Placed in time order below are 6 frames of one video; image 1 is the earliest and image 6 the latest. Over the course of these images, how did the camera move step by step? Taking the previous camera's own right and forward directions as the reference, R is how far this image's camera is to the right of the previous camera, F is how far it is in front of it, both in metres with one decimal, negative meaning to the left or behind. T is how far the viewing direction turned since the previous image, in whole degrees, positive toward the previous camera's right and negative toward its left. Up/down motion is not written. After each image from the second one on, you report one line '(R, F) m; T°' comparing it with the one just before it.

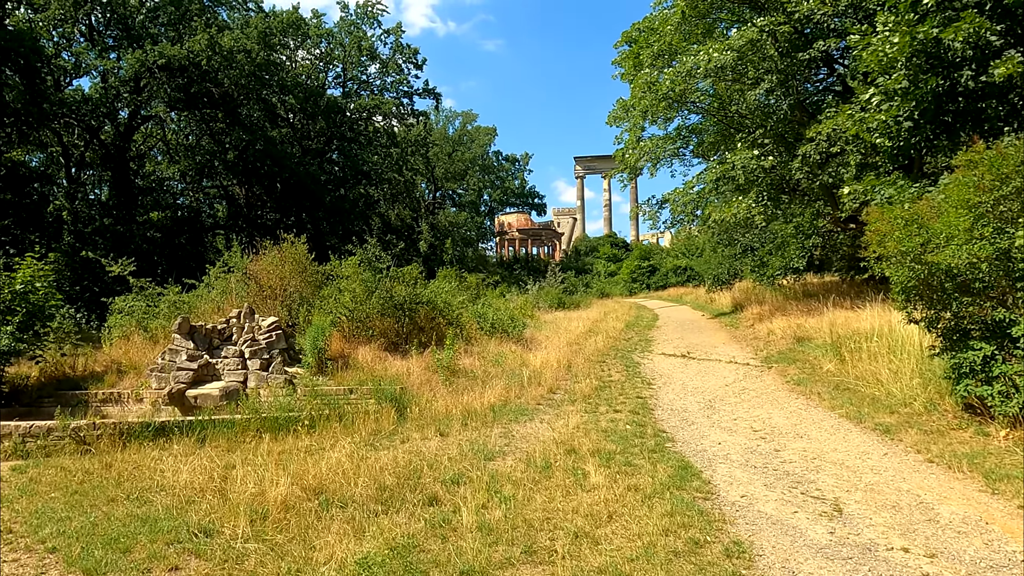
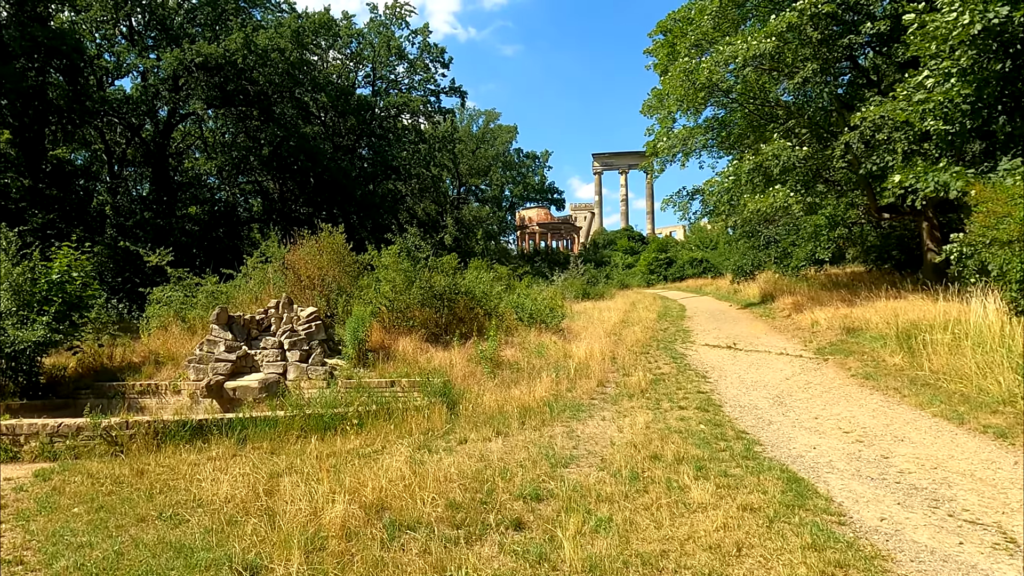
(-0.1, +0.4) m; -2°
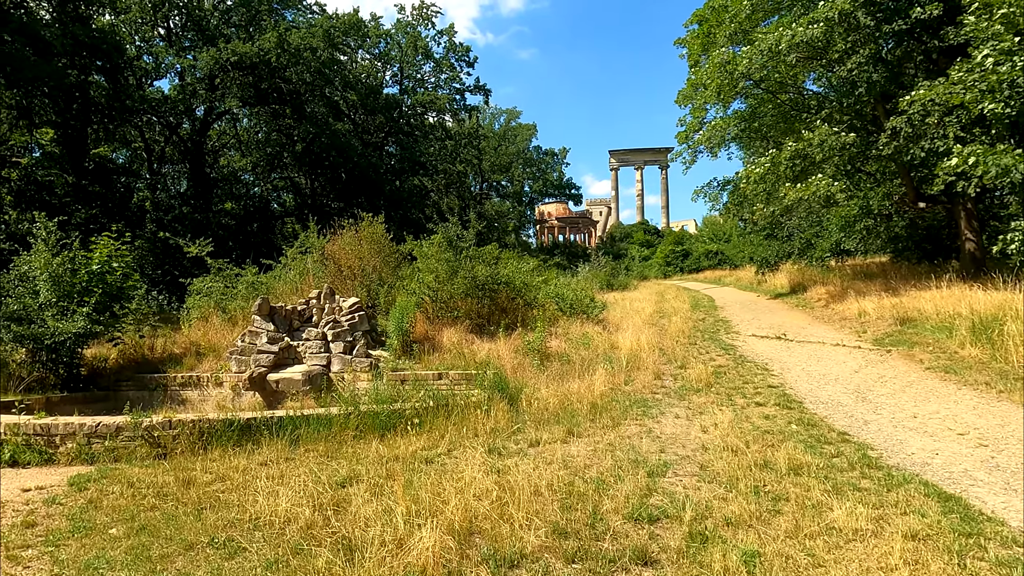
(-0.1, +0.4) m; -2°
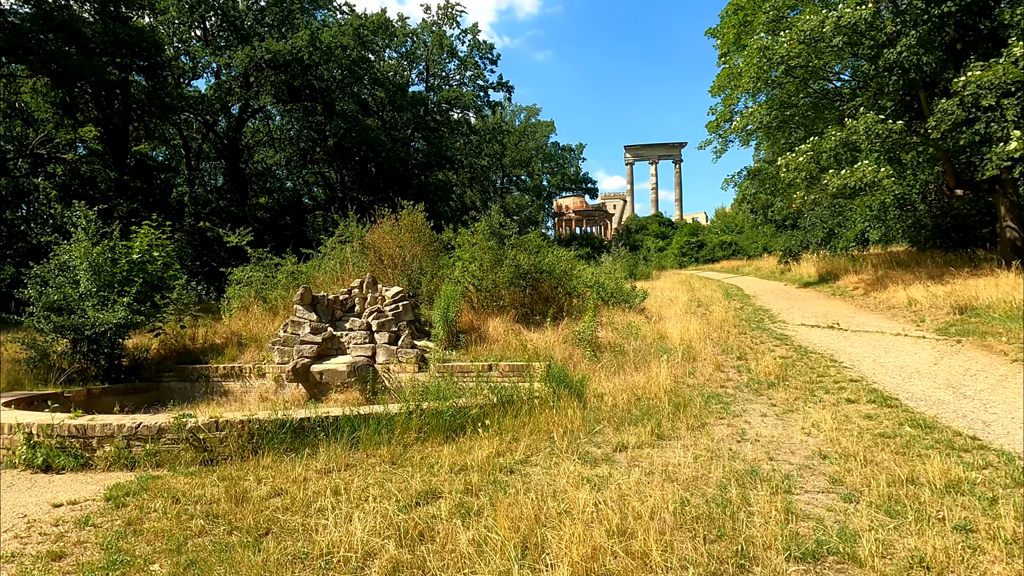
(-0.2, +0.4) m; -2°
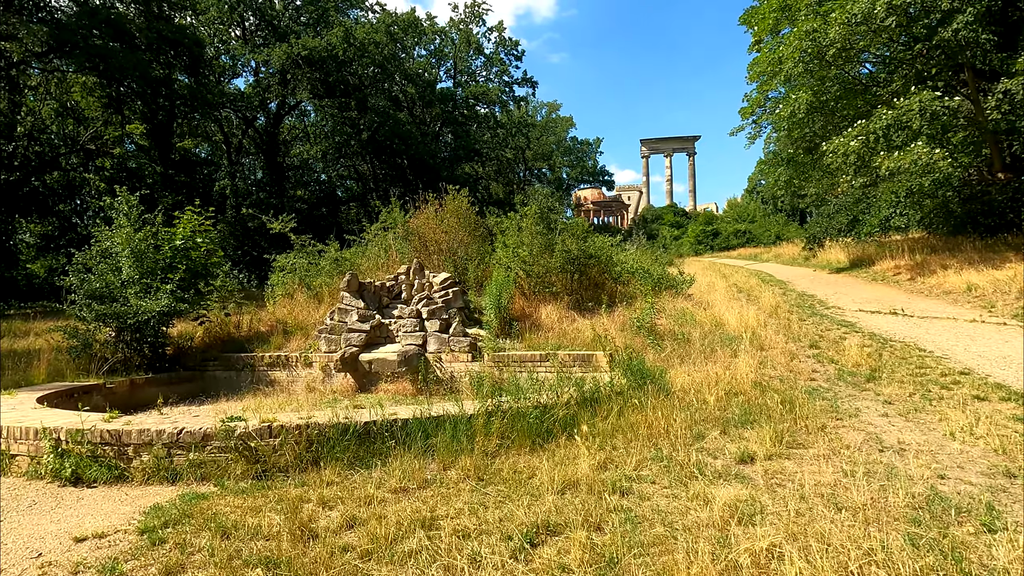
(-0.2, +0.5) m; -2°
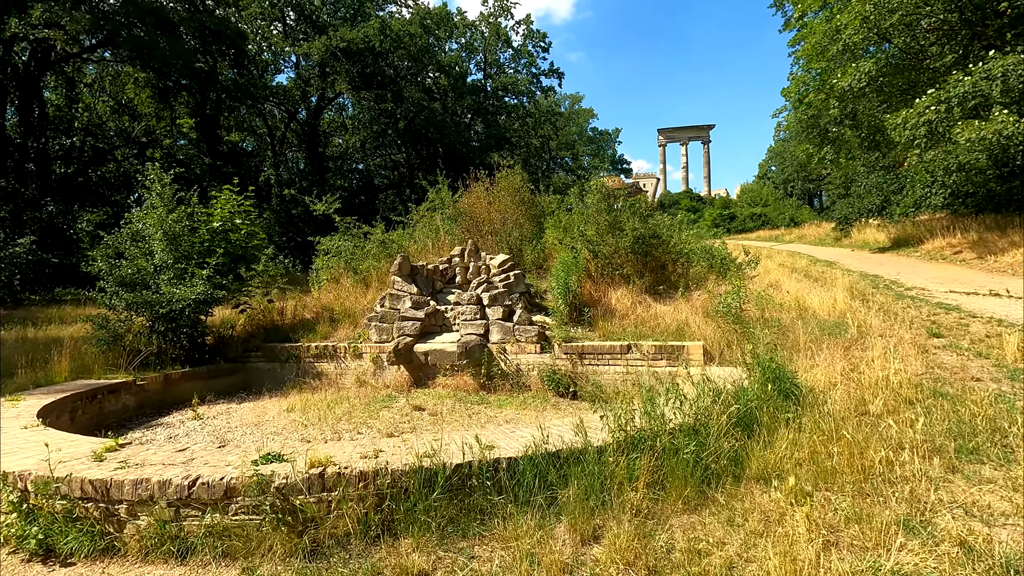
(-0.2, +1.0) m; -2°
